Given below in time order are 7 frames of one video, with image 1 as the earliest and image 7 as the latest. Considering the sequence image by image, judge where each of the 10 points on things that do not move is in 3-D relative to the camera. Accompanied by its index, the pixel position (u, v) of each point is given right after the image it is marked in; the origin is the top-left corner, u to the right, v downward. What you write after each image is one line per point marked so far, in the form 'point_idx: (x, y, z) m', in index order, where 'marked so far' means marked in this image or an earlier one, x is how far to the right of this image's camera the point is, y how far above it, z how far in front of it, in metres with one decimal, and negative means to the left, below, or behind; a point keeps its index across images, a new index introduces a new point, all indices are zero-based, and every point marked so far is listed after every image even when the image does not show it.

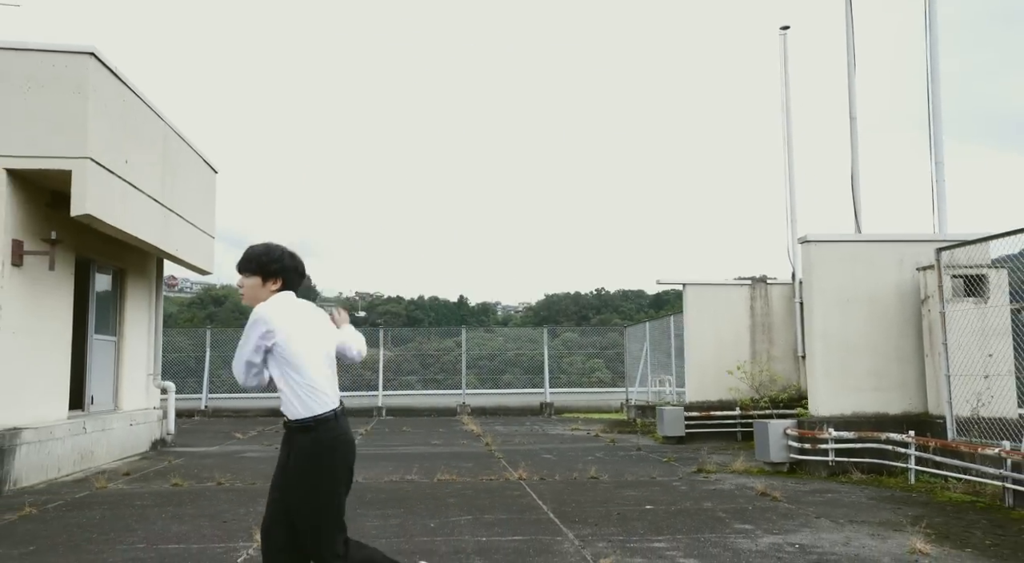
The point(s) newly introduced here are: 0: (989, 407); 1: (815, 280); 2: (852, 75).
0: (+4.3, -1.2, +7.8) m
1: (+3.1, 0.0, +8.6) m
2: (+4.5, +2.7, +11.3) m
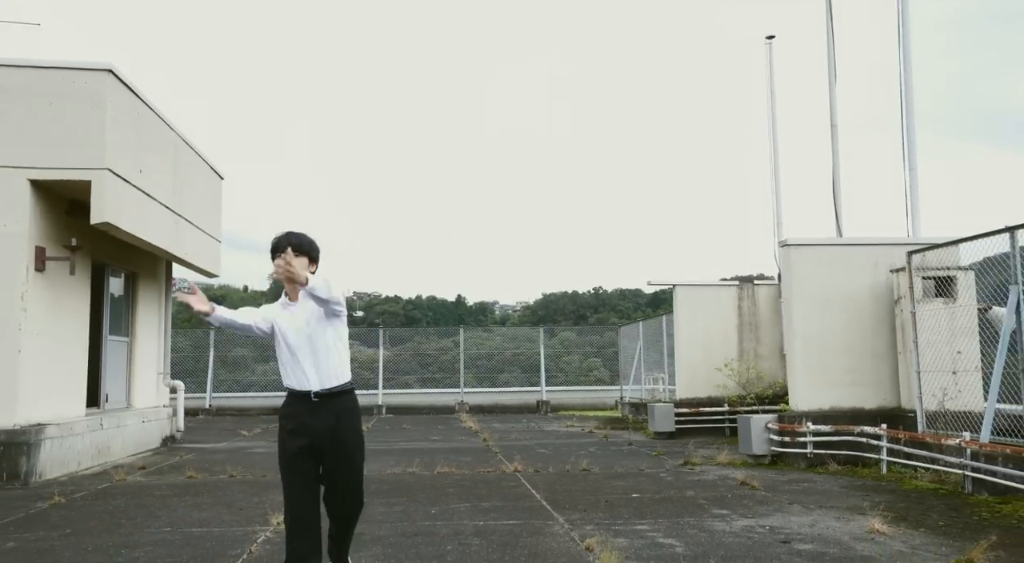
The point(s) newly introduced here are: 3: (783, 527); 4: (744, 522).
0: (+4.2, -1.2, +8.3) m
1: (+3.1, 0.0, +9.1) m
2: (+4.4, +2.7, +11.8) m
3: (+1.8, -1.6, +5.6) m
4: (+1.6, -1.6, +5.8) m
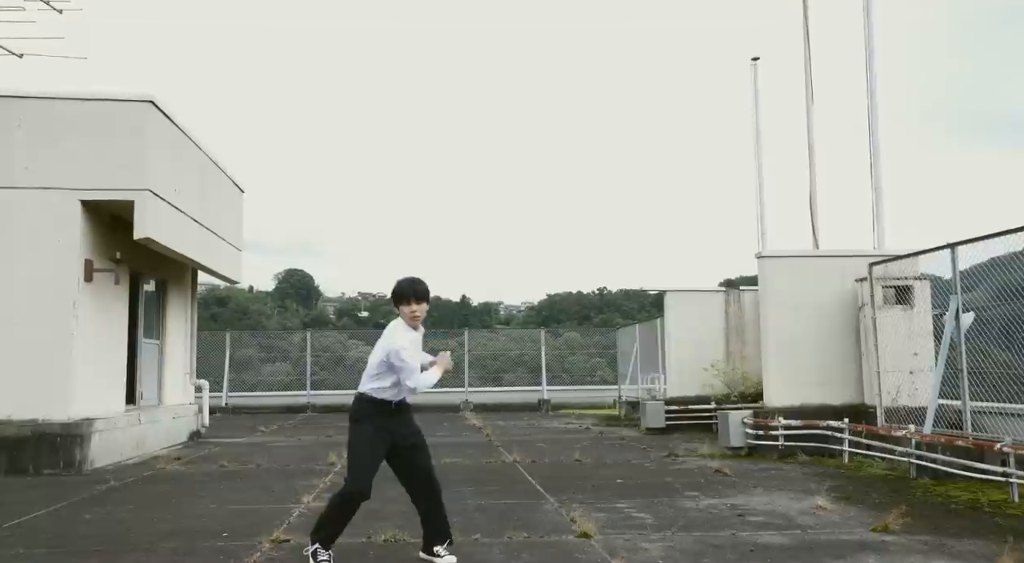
0: (+4.2, -1.3, +9.2) m
1: (+3.1, -0.1, +10.0) m
2: (+4.5, +2.6, +12.7) m
3: (+1.8, -1.7, +6.5) m
4: (+1.6, -1.7, +6.7) m
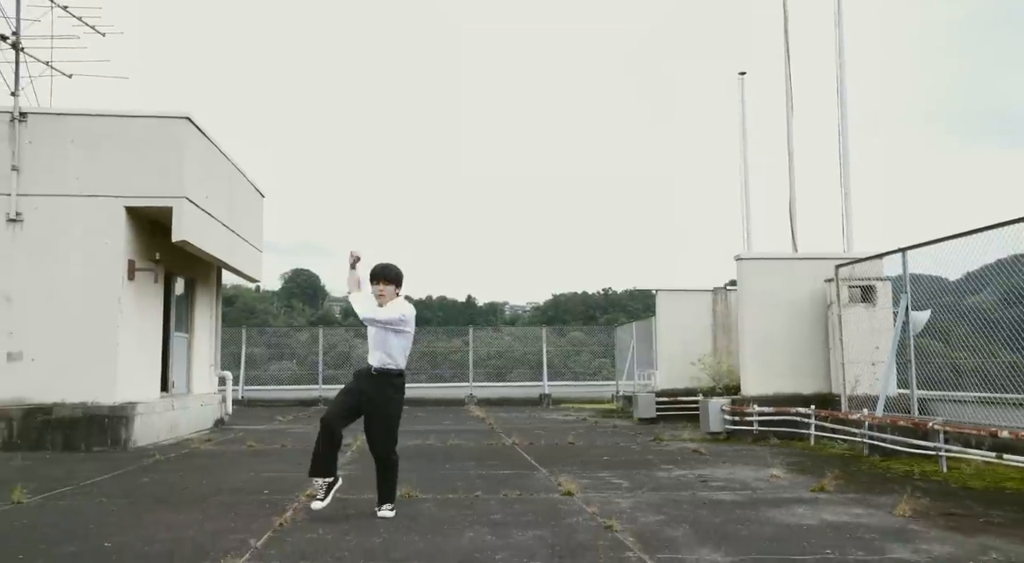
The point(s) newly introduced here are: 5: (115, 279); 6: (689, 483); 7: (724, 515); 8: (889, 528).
0: (+4.2, -1.3, +10.2) m
1: (+3.1, -0.1, +11.0) m
2: (+4.5, +2.6, +13.7) m
3: (+1.7, -1.7, +7.5) m
4: (+1.5, -1.7, +7.7) m
5: (-4.7, 0.0, +9.9) m
6: (+1.4, -1.6, +6.8) m
7: (+1.3, -1.5, +5.3) m
8: (+2.1, -1.4, +4.8) m
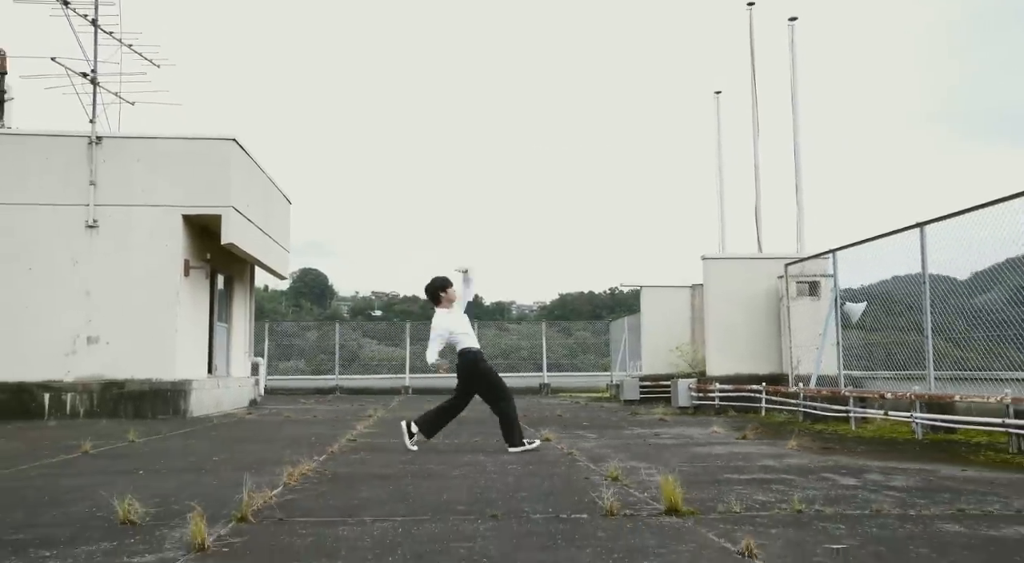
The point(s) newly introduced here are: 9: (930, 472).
0: (+4.2, -1.2, +12.0) m
1: (+3.0, -0.1, +12.8) m
2: (+4.5, +2.7, +15.5) m
3: (+1.7, -1.7, +9.4) m
4: (+1.5, -1.7, +9.5) m
5: (-4.7, +0.1, +11.8) m
6: (+1.4, -1.6, +8.7) m
7: (+1.2, -1.4, +7.1) m
8: (+2.0, -1.3, +6.6) m
9: (+2.6, -1.2, +5.2) m
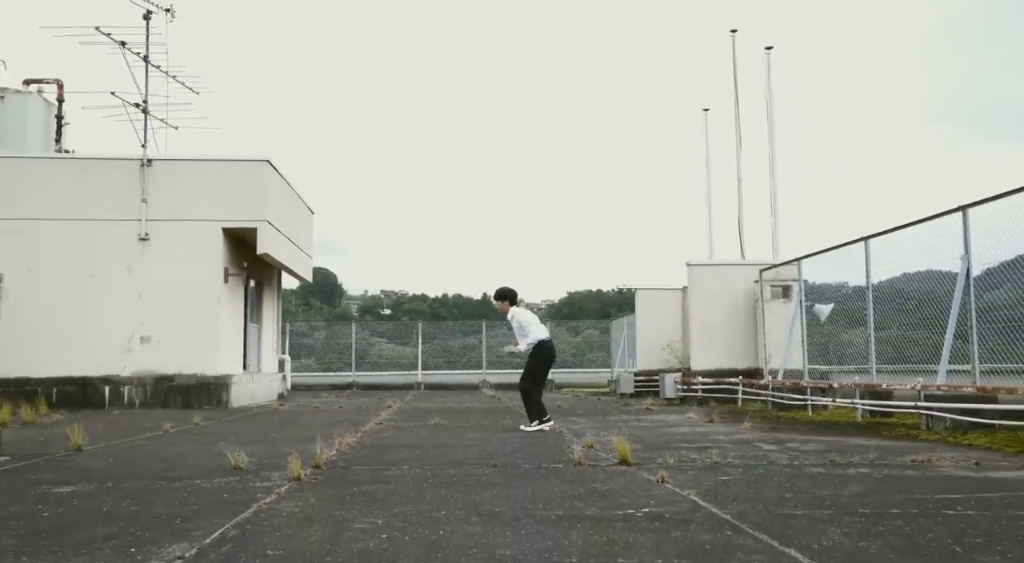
0: (+4.2, -1.3, +13.4) m
1: (+3.1, -0.1, +14.3) m
2: (+4.5, +2.6, +16.9) m
3: (+1.7, -1.7, +10.8) m
4: (+1.5, -1.8, +11.0) m
5: (-4.7, 0.0, +13.3) m
6: (+1.4, -1.7, +10.1) m
7: (+1.3, -1.5, +8.6) m
8: (+2.0, -1.4, +8.0) m
9: (+2.6, -1.3, +6.7) m
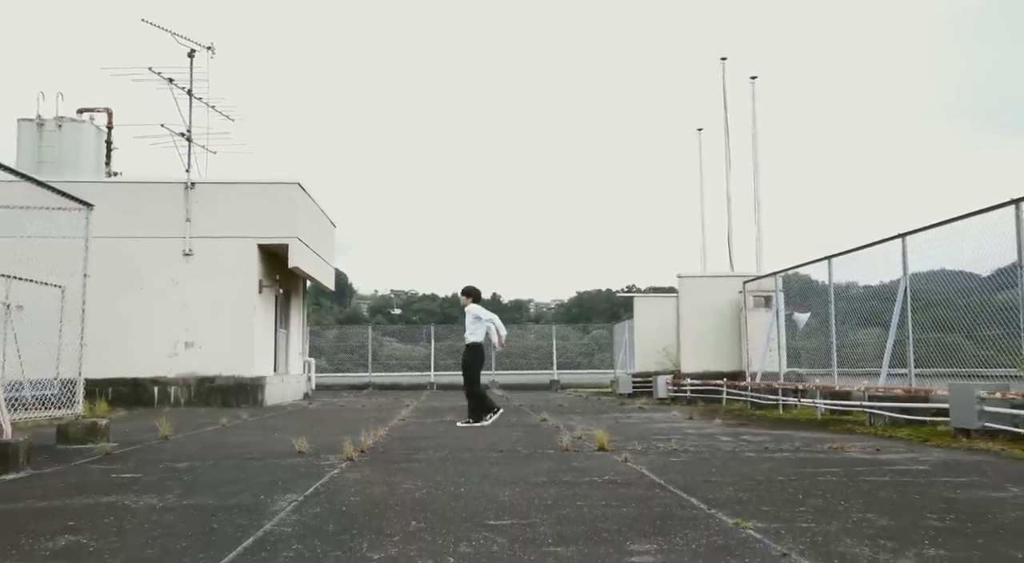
0: (+4.3, -1.5, +14.8) m
1: (+3.2, -0.3, +15.7) m
2: (+4.7, +2.4, +18.3) m
3: (+1.8, -1.9, +12.2) m
4: (+1.6, -1.9, +12.4) m
5: (-4.5, -0.2, +14.8) m
6: (+1.5, -1.9, +11.6) m
7: (+1.3, -1.7, +10.0) m
8: (+2.1, -1.6, +9.4) m
9: (+2.6, -1.5, +8.1) m
